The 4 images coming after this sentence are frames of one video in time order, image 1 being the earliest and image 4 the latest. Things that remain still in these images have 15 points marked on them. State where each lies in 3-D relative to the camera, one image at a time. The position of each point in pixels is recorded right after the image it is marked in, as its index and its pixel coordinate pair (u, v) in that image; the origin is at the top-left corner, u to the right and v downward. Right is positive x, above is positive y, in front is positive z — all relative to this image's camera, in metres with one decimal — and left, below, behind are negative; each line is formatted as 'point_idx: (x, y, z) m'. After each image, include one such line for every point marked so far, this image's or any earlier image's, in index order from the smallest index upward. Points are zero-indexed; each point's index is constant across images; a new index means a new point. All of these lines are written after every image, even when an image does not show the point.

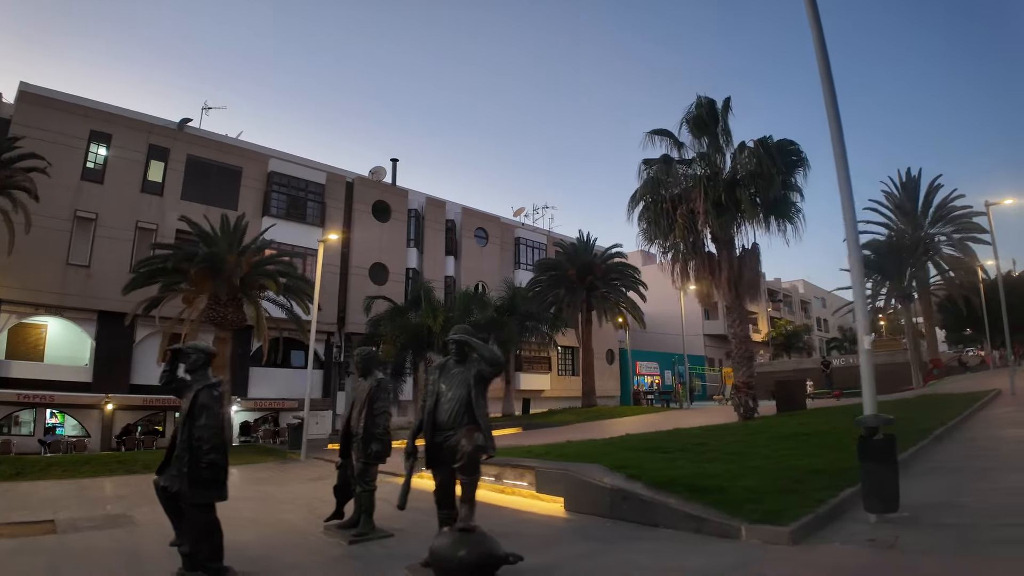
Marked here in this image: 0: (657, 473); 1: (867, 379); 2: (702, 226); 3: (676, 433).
0: (+2.1, -2.7, +9.5) m
1: (+4.1, -1.1, +7.5) m
2: (+5.3, +1.7, +18.2) m
3: (+3.4, -3.1, +13.7) m
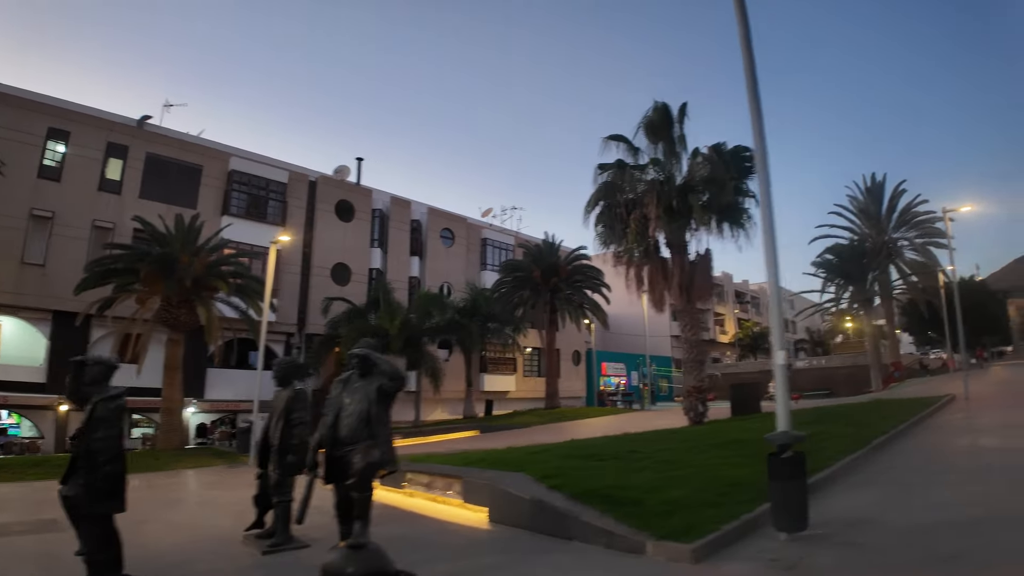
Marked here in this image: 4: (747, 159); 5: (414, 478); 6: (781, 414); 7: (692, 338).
0: (+1.0, -2.9, +9.4) m
1: (+3.0, -1.2, +7.5) m
2: (+4.0, +1.6, +18.2) m
3: (+2.2, -3.2, +13.6) m
4: (+6.7, +3.7, +18.8) m
5: (-2.0, -3.7, +12.8) m
6: (+3.0, -1.4, +7.4) m
7: (+5.2, -1.4, +18.5) m
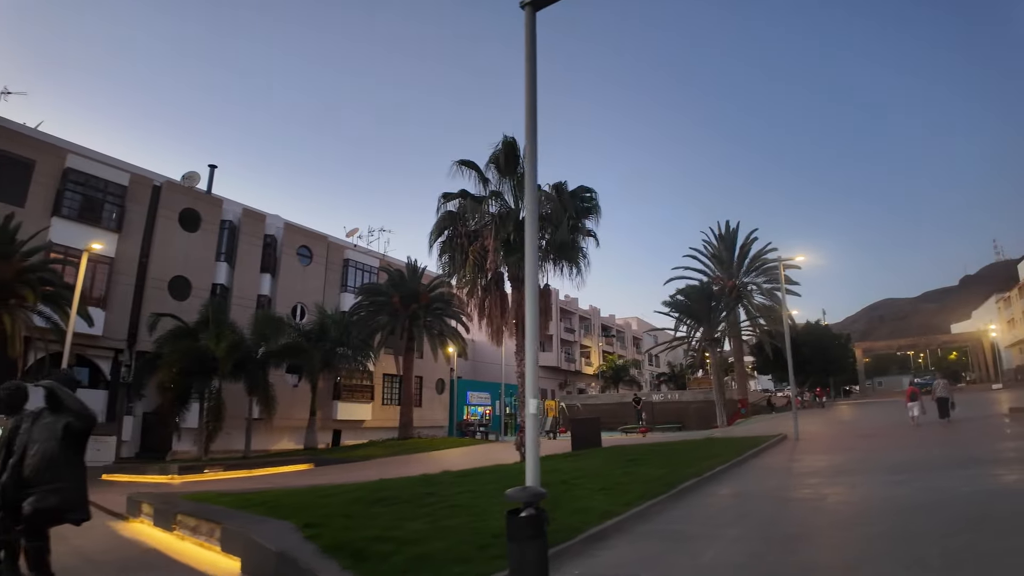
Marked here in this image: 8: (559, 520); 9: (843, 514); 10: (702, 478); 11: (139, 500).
0: (-2.3, -3.3, +8.6) m
1: (+0.2, -1.7, +7.1) m
2: (-0.6, +0.7, +17.9) m
3: (-1.8, -3.8, +12.9) m
4: (+2.2, +2.6, +19.1) m
5: (-5.8, -4.1, +11.4) m
6: (+0.1, -1.9, +7.0) m
7: (+0.4, -2.4, +18.3) m
8: (+0.7, -3.4, +9.5) m
9: (+5.6, -3.8, +11.1) m
10: (+4.0, -4.0, +13.7) m
11: (-8.0, -4.5, +13.8) m
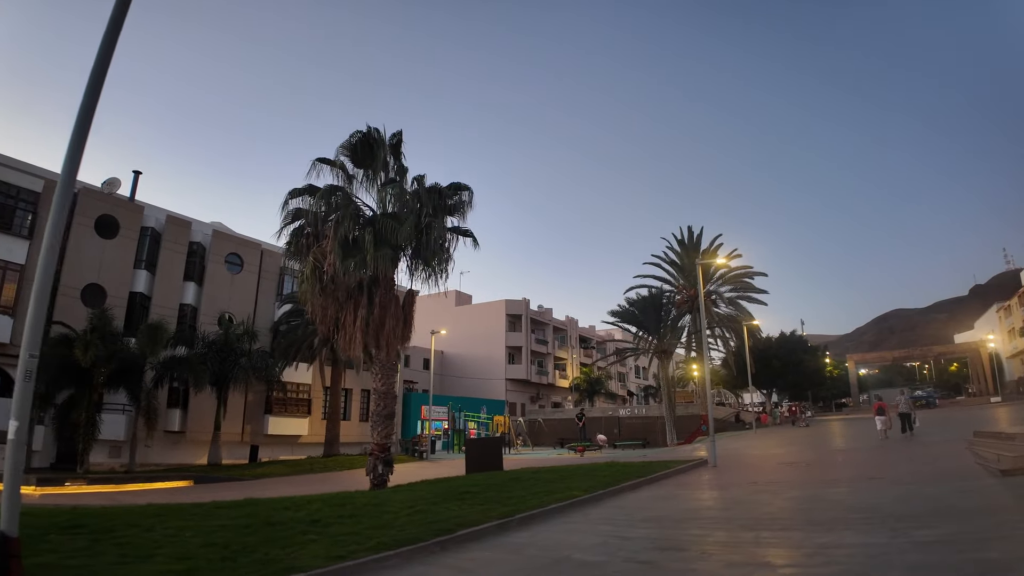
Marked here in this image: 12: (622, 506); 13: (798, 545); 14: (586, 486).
0: (-6.6, -3.3, +6.9) m
1: (-4.2, -1.7, +5.3) m
2: (-4.4, +0.6, +16.3) m
3: (-5.9, -3.9, +11.2) m
4: (-1.6, +2.4, +17.3) m
5: (-10.0, -4.1, +9.9) m
6: (-4.2, -1.9, +5.3) m
7: (-3.4, -2.6, +16.6) m
8: (-3.5, -3.4, +7.7) m
9: (+1.5, -3.9, +9.0) m
10: (0.0, -4.1, +11.7) m
11: (-12.0, -4.6, +12.5) m
12: (+2.3, -4.6, +13.5) m
13: (+4.6, -3.9, +10.3) m
14: (+1.8, -4.7, +15.6) m
